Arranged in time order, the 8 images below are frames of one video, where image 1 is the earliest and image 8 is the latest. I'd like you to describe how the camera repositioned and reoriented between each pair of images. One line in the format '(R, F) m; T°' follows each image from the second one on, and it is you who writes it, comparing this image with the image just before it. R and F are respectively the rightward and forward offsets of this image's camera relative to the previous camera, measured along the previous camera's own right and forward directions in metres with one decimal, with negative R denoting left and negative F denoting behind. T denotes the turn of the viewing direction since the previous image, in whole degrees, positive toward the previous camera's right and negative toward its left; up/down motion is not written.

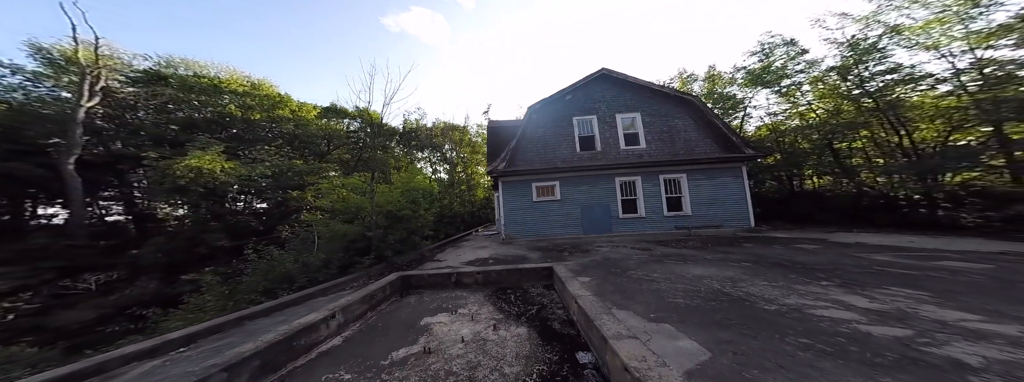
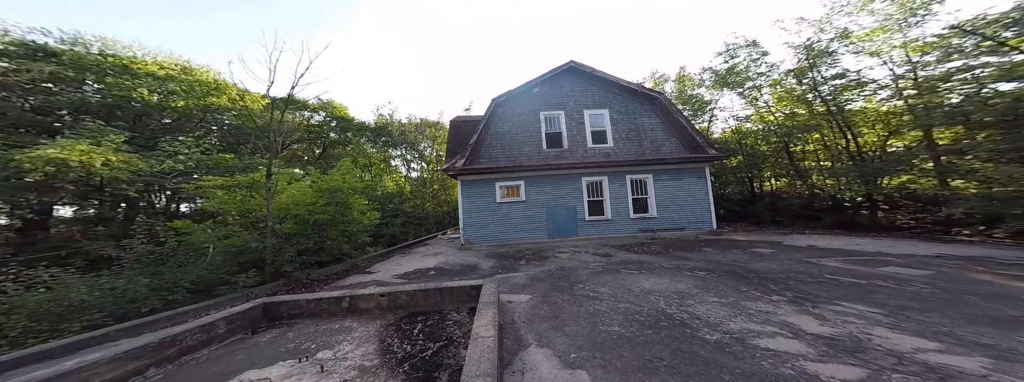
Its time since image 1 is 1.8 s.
(+0.7, +0.5) m; +4°
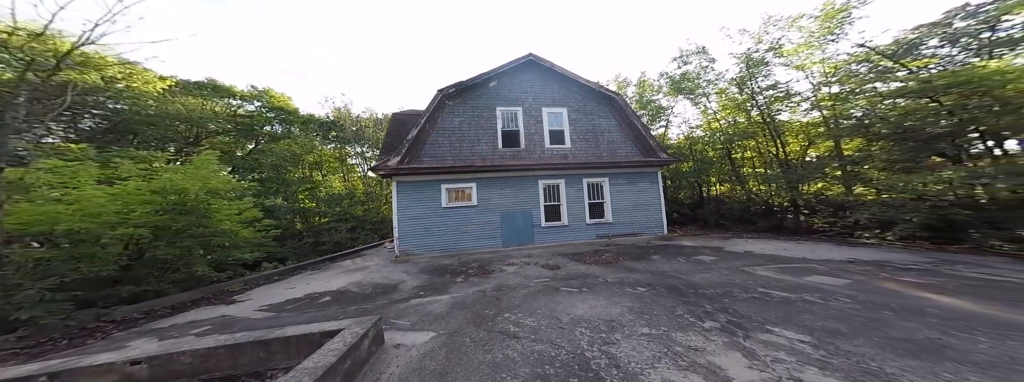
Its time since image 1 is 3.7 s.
(+0.7, +0.5) m; +6°
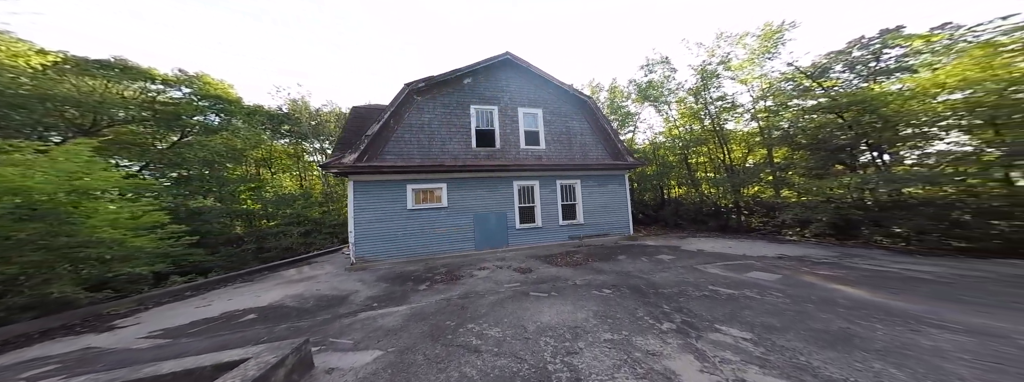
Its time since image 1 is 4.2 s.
(+0.1, +0.1) m; +6°
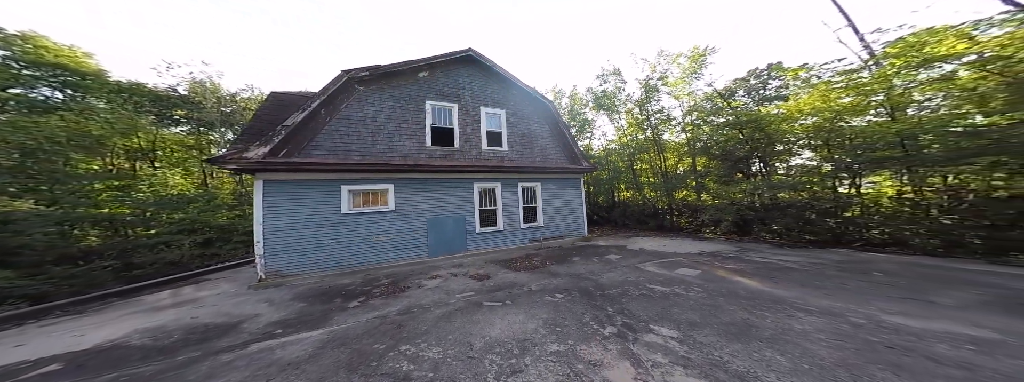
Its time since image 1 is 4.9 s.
(+0.2, +0.1) m; +8°
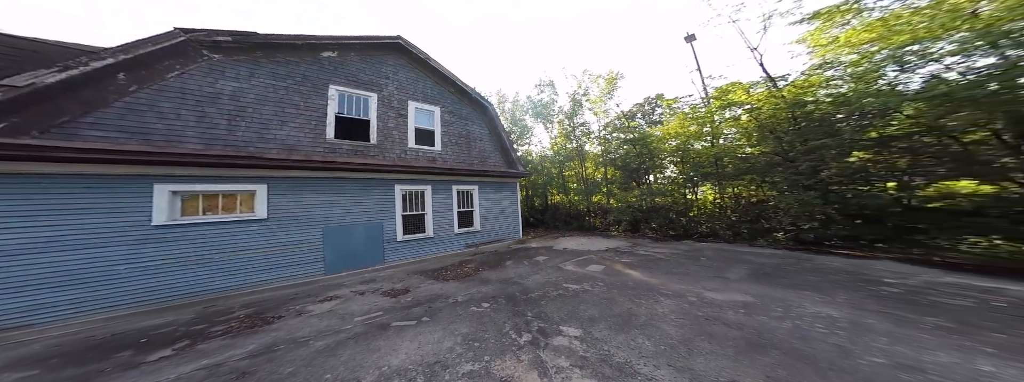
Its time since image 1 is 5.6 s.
(+0.4, +0.3) m; +12°
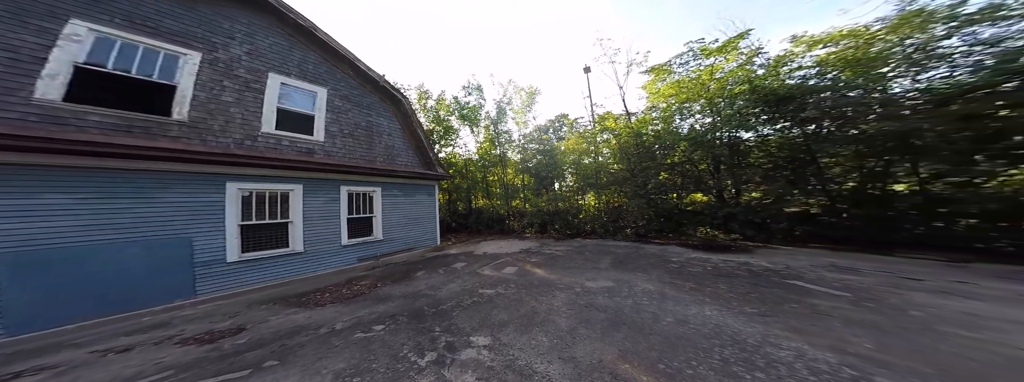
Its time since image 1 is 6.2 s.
(+0.8, +0.6) m; +15°
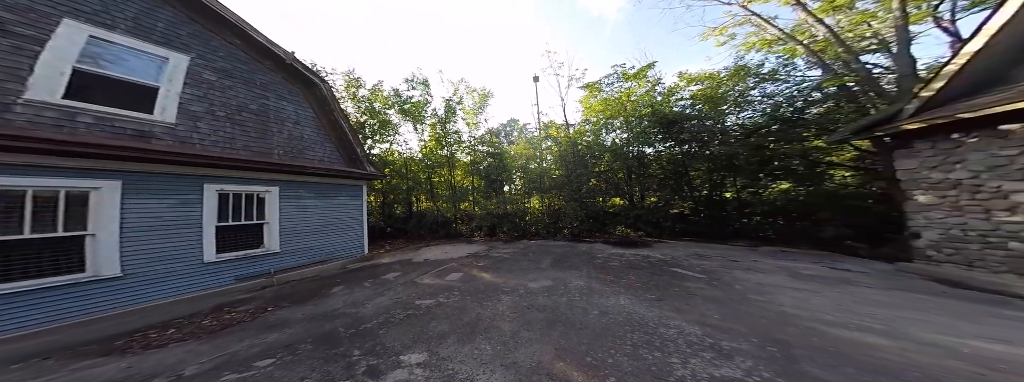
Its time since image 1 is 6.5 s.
(+0.7, +0.7) m; +10°
